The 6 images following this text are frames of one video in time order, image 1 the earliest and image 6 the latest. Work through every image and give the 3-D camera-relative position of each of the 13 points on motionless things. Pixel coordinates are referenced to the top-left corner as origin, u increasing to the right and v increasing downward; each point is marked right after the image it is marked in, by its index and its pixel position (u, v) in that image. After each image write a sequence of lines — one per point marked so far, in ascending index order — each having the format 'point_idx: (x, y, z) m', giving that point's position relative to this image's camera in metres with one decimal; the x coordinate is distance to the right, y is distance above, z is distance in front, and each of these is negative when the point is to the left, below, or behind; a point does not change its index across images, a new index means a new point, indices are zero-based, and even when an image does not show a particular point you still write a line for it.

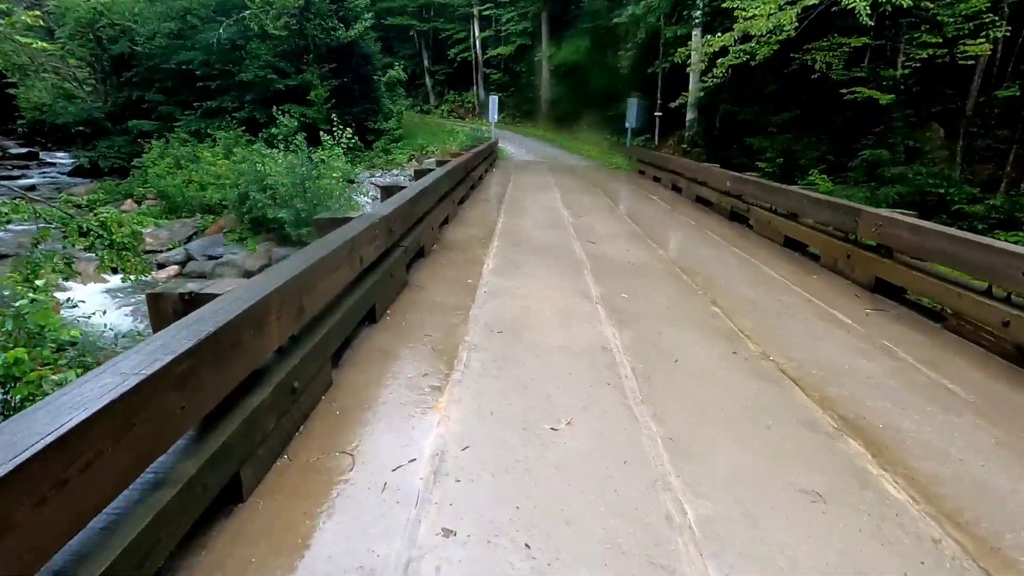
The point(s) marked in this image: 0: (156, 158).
0: (-8.3, +3.0, +12.5) m
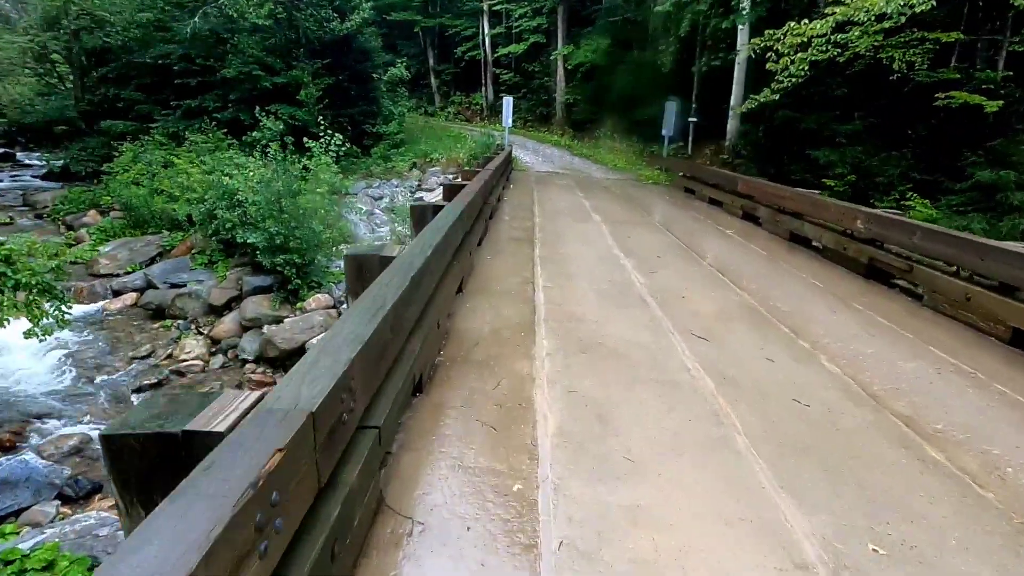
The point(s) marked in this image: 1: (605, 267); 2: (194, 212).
0: (-8.0, +2.6, +11.1) m
1: (+0.6, +0.1, +3.3) m
2: (-4.8, +1.2, +8.1) m
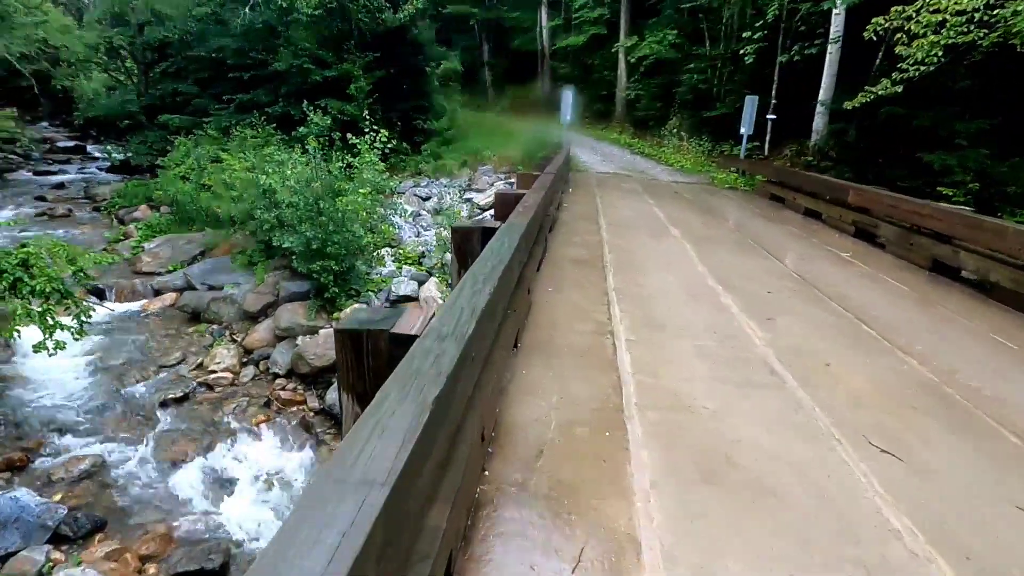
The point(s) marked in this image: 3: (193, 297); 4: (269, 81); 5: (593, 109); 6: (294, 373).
0: (-6.9, +2.7, +11.0) m
1: (+0.9, -0.1, +2.5) m
2: (-4.0, +1.1, +7.7) m
3: (-4.2, -0.1, +7.0) m
4: (-5.5, +4.7, +12.1) m
5: (+2.6, +5.8, +17.3) m
6: (-2.3, -0.9, +5.6) m
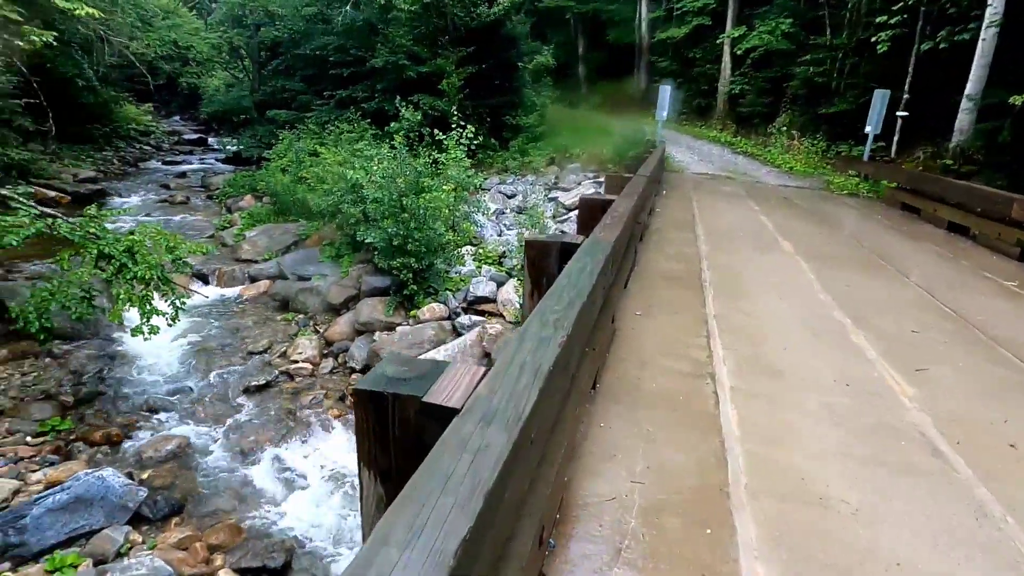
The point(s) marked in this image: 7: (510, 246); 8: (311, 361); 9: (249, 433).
0: (-5.0, +2.9, +11.6) m
1: (+1.2, -0.2, +2.0) m
2: (-2.7, +1.3, +7.9) m
3: (-3.1, 0.0, +7.2) m
4: (-3.4, +4.9, +12.5) m
5: (+5.5, +5.6, +16.3) m
6: (-1.5, -0.8, +5.6) m
7: (0.0, +0.5, +7.0) m
8: (-2.2, -0.8, +5.8) m
9: (-2.4, -1.3, +4.8) m
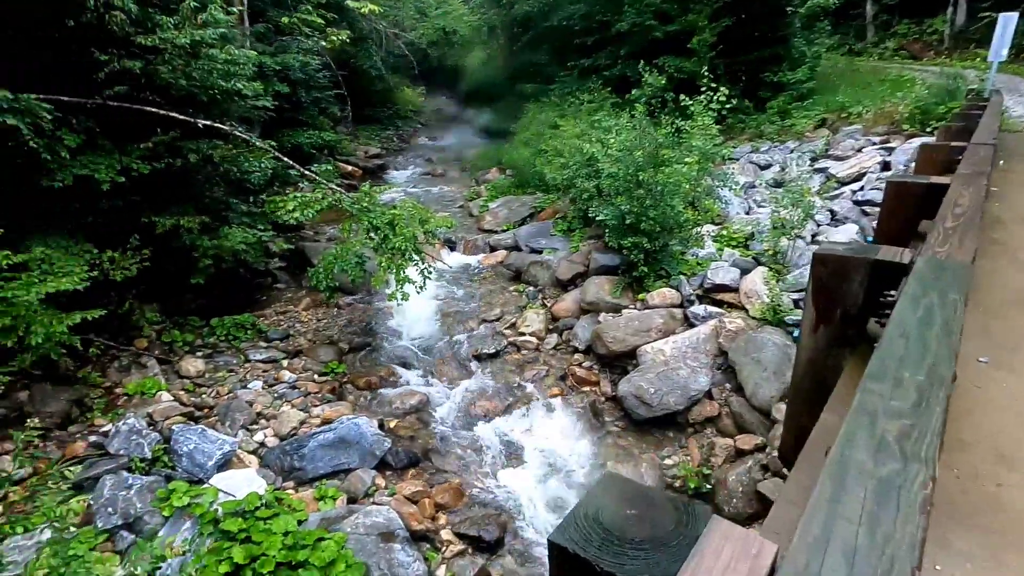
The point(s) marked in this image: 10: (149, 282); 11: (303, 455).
0: (+0.3, +3.7, +12.0) m
1: (+1.8, -0.4, +1.0) m
2: (+0.7, +1.6, +7.9) m
3: (+0.1, +0.4, +7.5) m
4: (+2.2, +5.5, +12.1) m
5: (+11.9, +5.6, +12.0) m
6: (+0.8, -0.6, +5.4) m
7: (+2.8, +0.7, +6.0) m
8: (+0.3, -0.5, +5.9) m
9: (-0.3, -1.0, +5.1) m
10: (-3.8, +0.1, +5.6) m
11: (-1.5, -1.2, +3.9) m
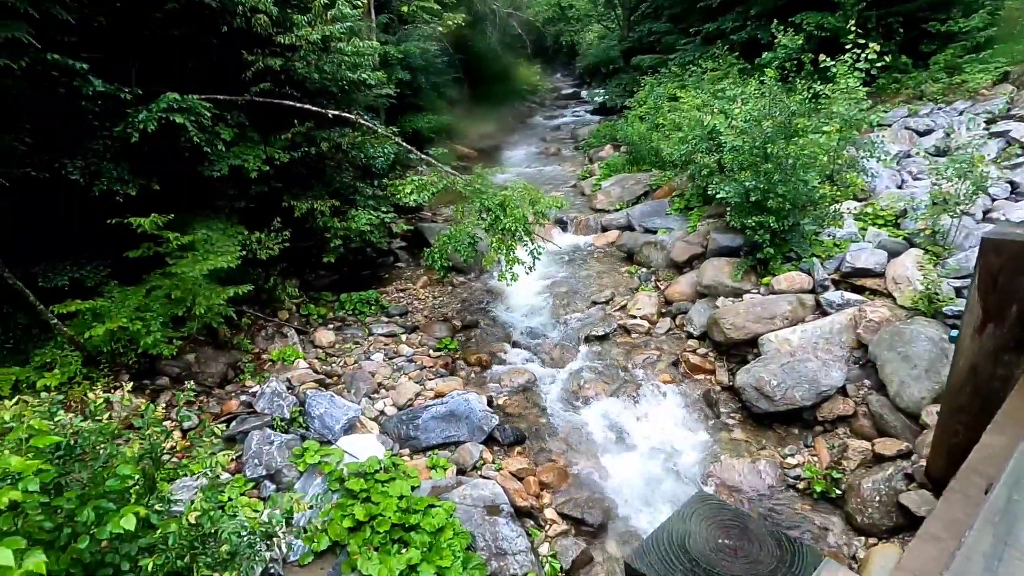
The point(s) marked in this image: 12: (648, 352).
0: (+2.8, +4.1, +11.5) m
1: (+2.0, -0.4, +0.6) m
2: (+2.3, +1.9, +7.5) m
3: (+1.6, +0.7, +7.3) m
4: (+4.7, +5.9, +11.1) m
5: (+14.2, +5.8, +9.0) m
6: (+1.9, -0.5, +5.1) m
7: (+3.9, +0.8, +5.2) m
8: (+1.4, -0.3, +5.6) m
9: (+0.7, -0.9, +5.0) m
10: (-2.6, +0.3, +6.2) m
11: (-0.7, -1.1, +4.2) m
12: (+1.3, -0.6, +5.2) m
